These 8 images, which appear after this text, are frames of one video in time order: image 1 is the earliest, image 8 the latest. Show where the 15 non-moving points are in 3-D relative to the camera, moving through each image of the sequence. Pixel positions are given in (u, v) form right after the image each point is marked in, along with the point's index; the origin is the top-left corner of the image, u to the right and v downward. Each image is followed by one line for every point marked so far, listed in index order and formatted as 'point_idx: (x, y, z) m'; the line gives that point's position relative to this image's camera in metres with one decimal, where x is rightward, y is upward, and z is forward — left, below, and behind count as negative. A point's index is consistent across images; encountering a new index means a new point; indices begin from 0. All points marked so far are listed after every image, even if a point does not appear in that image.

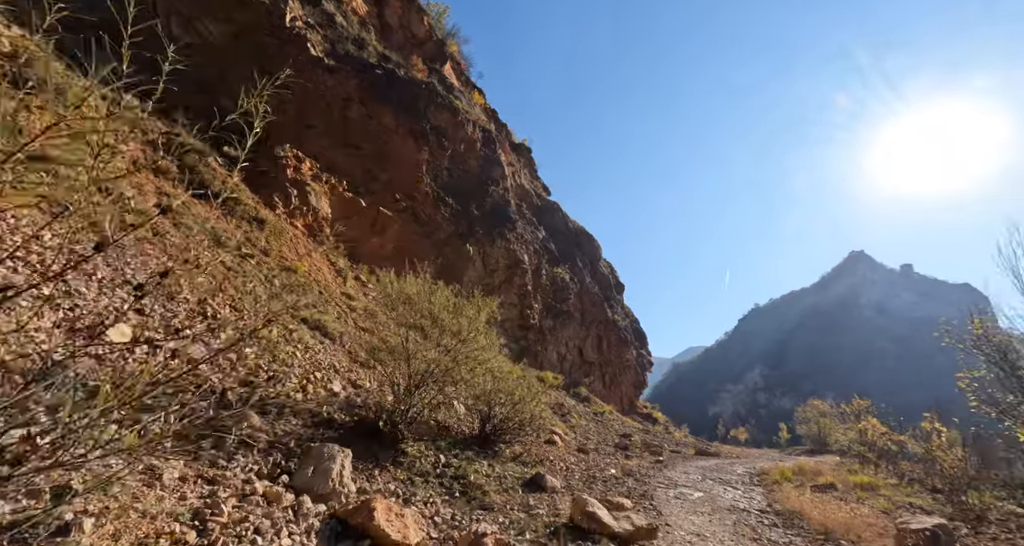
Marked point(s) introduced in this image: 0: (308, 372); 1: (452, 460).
0: (-4.7, -2.3, +9.5) m
1: (-1.2, -3.7, +8.1) m
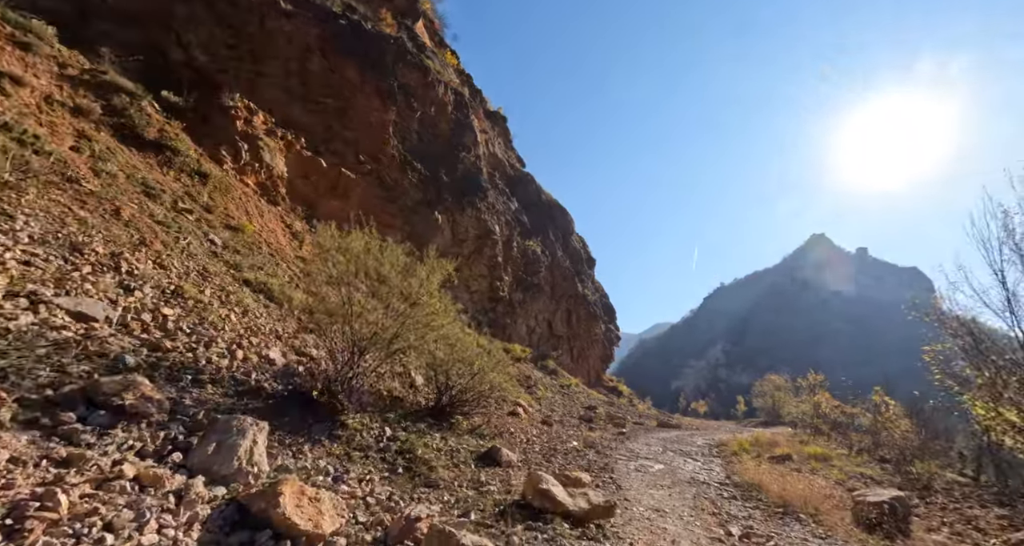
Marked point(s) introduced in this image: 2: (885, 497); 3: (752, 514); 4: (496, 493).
0: (-5.6, -1.3, +8.5) m
1: (-2.1, -2.9, +7.4) m
2: (+6.1, -3.7, +6.7) m
3: (+4.1, -4.1, +7.0) m
4: (-0.2, -3.3, +6.1) m
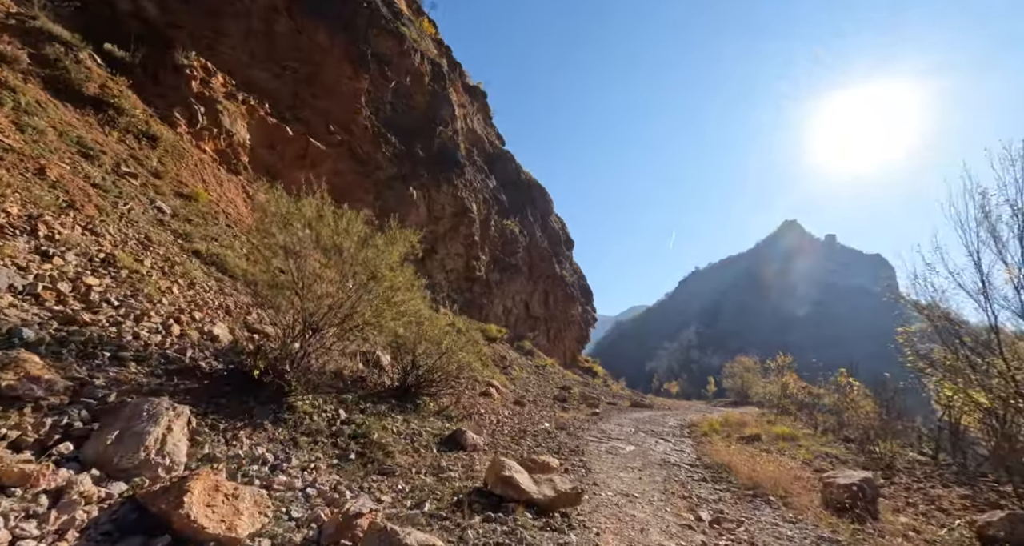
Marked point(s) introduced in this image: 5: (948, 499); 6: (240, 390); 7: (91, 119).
0: (-6.2, -0.7, +7.7) m
1: (-2.7, -2.4, +6.9) m
2: (+5.5, -3.3, +6.6) m
3: (+3.5, -3.7, +6.8) m
4: (-0.8, -2.9, +5.7) m
5: (+7.3, -3.8, +6.8) m
6: (-3.9, -1.7, +5.9) m
7: (-14.8, +5.4, +14.3) m
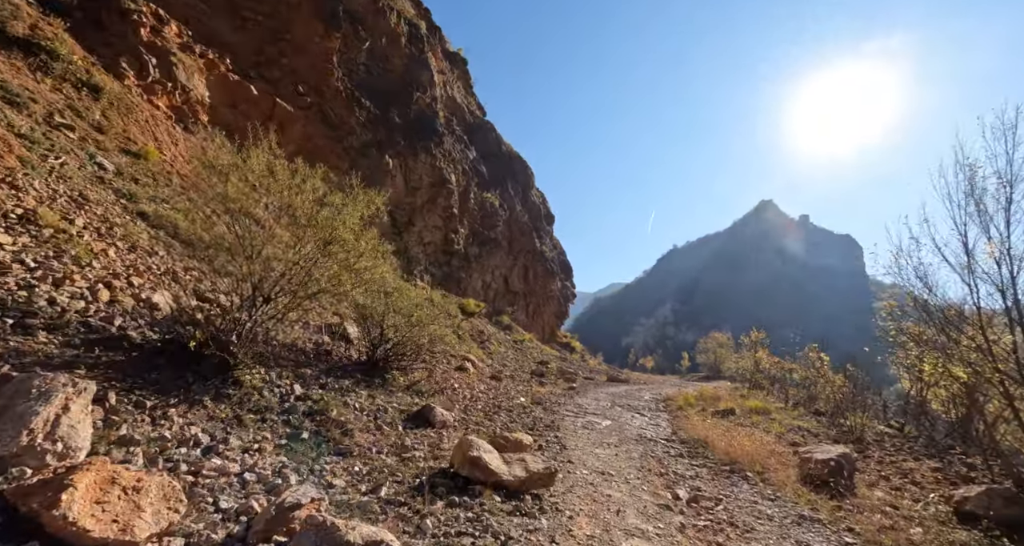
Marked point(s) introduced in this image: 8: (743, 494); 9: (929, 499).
0: (-6.7, -0.1, +6.9) m
1: (-3.1, -1.8, +6.3) m
2: (+5.1, -2.9, +6.5) m
3: (+3.0, -3.3, +6.6) m
4: (-1.2, -2.4, +5.2) m
5: (+6.9, -3.4, +6.9) m
6: (-4.3, -1.1, +5.2) m
7: (-15.4, +6.6, +12.7) m
8: (+3.2, -3.1, +5.7) m
9: (+5.8, -3.2, +5.7) m
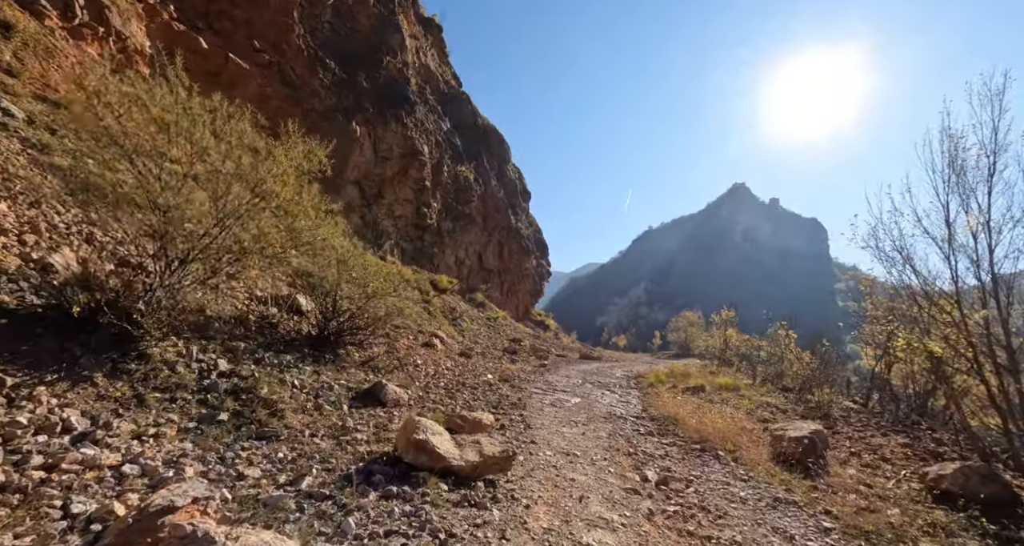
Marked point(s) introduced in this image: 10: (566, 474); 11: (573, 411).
0: (-7.3, +0.6, +5.8) m
1: (-3.7, -1.3, +5.6) m
2: (+4.5, -2.4, +6.2) m
3: (+2.4, -2.8, +6.3) m
4: (-1.7, -1.9, +4.6) m
5: (+6.2, -2.9, +6.7) m
6: (-4.8, -0.6, +4.4) m
7: (-16.2, +7.6, +10.8) m
8: (+2.7, -2.7, +5.3) m
9: (+5.3, -2.8, +5.5) m
10: (+0.6, -2.4, +4.8) m
11: (+1.3, -2.9, +8.5) m
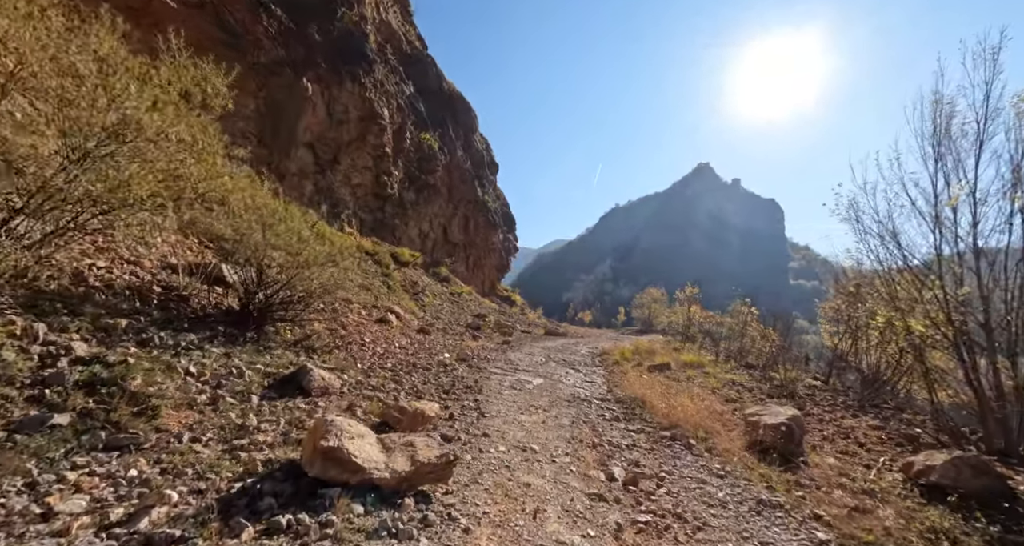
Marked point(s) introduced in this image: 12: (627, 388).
0: (-7.8, +1.0, +4.2) m
1: (-4.3, -0.8, +4.4) m
2: (+3.8, -2.0, +5.8) m
3: (+1.7, -2.3, +5.7) m
4: (-2.2, -1.6, +3.6) m
5: (+5.5, -2.5, +6.4) m
6: (-5.3, -0.3, +3.1) m
7: (-17.0, +8.4, +8.1) m
8: (+2.1, -2.3, +4.7) m
9: (+4.6, -2.4, +5.1) m
10: (+0.1, -2.0, +4.0) m
11: (+0.4, -2.3, +7.8) m
12: (+2.6, -2.6, +9.3) m
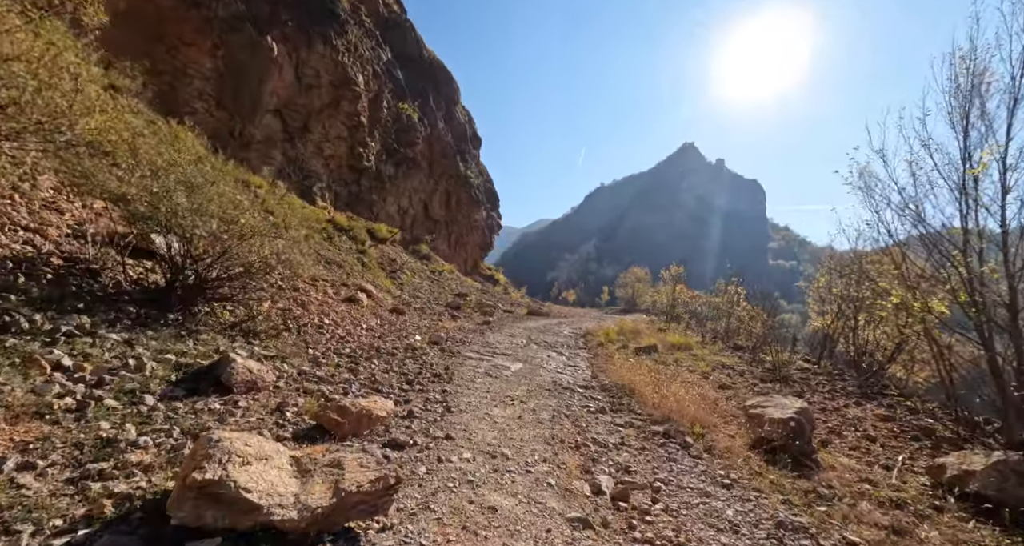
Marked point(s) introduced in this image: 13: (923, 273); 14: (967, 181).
0: (-8.1, +1.3, +3.0) m
1: (-4.6, -0.5, +3.4) m
2: (+3.4, -1.7, +5.1) m
3: (+1.4, -2.0, +4.9) m
4: (-2.5, -1.3, +2.7) m
5: (+5.1, -2.1, +5.8) m
6: (-5.5, 0.0, +1.9) m
7: (-17.4, +9.0, +6.1) m
8: (+1.7, -2.0, +4.0) m
9: (+4.3, -2.1, +4.5) m
10: (-0.2, -1.8, +3.2) m
11: (0.0, -1.9, +7.0) m
12: (+2.1, -2.1, +8.6) m
13: (+6.2, 0.0, +6.1) m
14: (+6.6, +1.4, +5.9) m
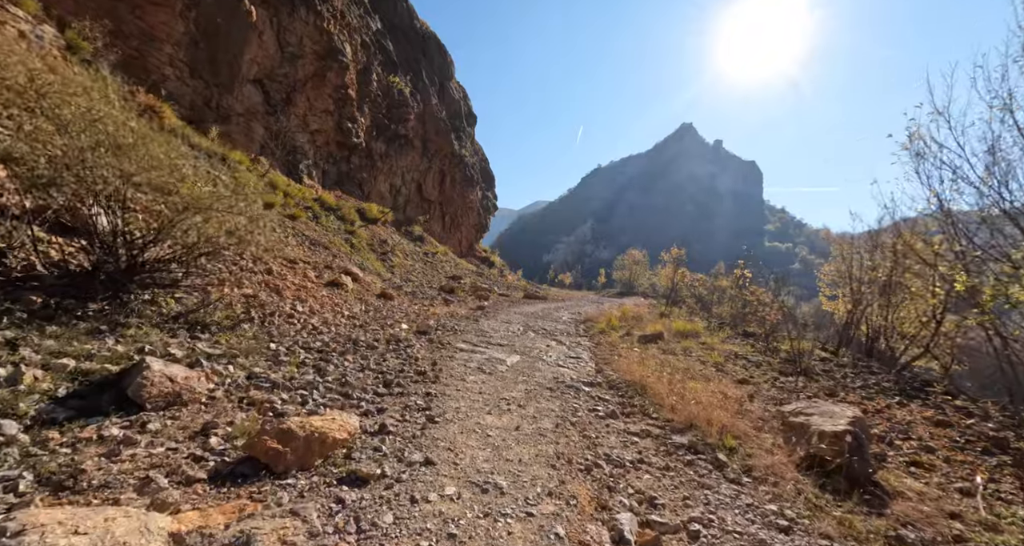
0: (-8.1, +1.4, +1.9) m
1: (-4.6, -0.4, +2.4) m
2: (+3.4, -1.5, +4.2) m
3: (+1.3, -1.8, +4.1) m
4: (-2.5, -1.2, +1.8) m
5: (+5.0, -1.9, +5.0) m
6: (-5.5, 0.0, +0.9) m
7: (-17.4, +9.2, +4.6) m
8: (+1.7, -1.9, +3.2) m
9: (+4.2, -2.0, +3.7) m
10: (-0.2, -1.7, +2.3) m
11: (-0.1, -1.6, +6.2) m
12: (+2.0, -1.7, +7.7) m
13: (+6.1, +0.2, +5.2) m
14: (+6.6, +1.6, +4.9) m
